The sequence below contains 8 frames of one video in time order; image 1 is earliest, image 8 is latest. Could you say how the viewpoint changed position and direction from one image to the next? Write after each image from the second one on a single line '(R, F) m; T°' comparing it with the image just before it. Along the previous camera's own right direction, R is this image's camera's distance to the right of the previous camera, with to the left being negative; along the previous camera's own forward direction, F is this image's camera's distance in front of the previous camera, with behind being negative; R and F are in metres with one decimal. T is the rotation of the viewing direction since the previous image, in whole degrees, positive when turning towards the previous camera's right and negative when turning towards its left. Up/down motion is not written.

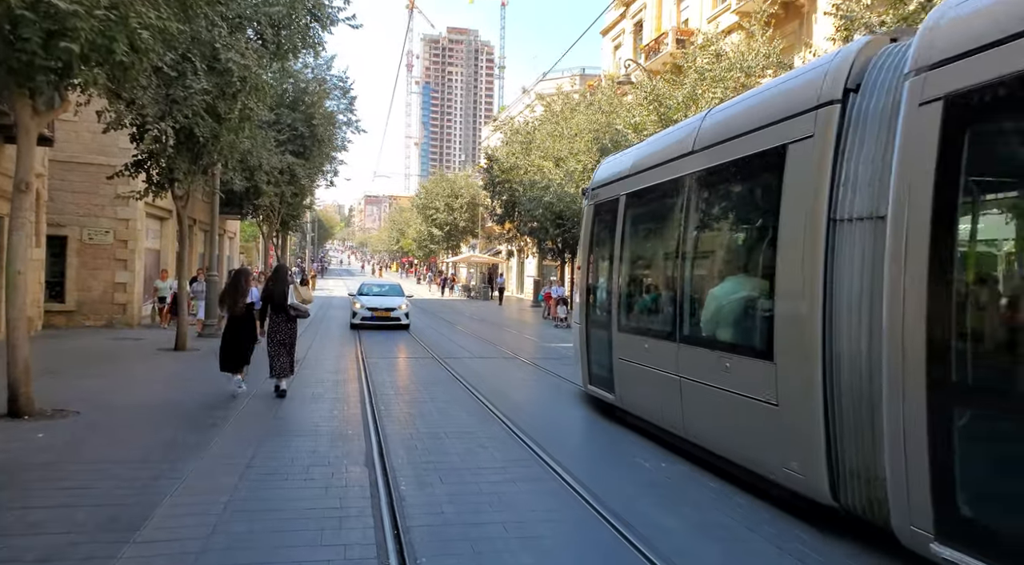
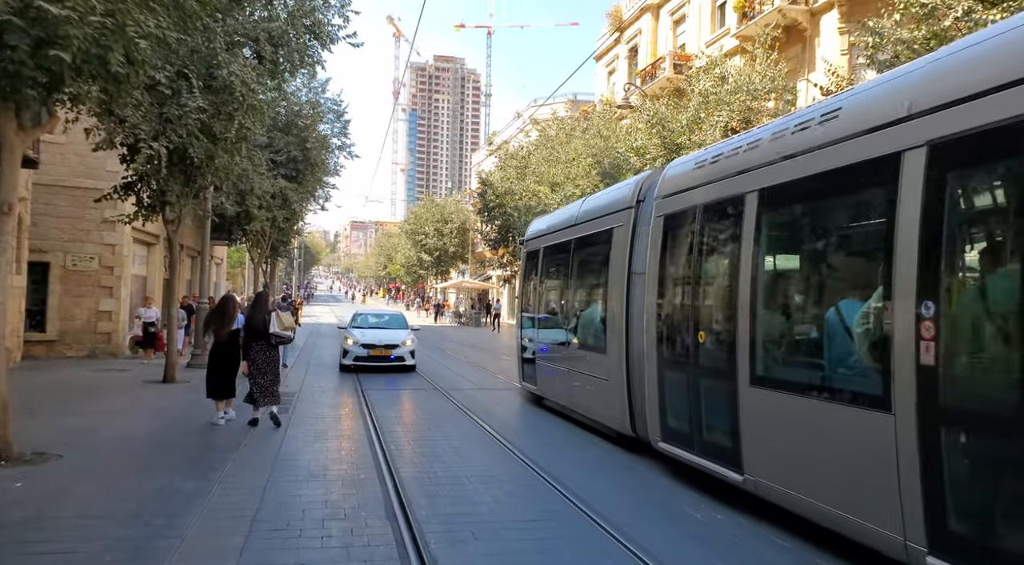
(-0.4, +0.6) m; +1°
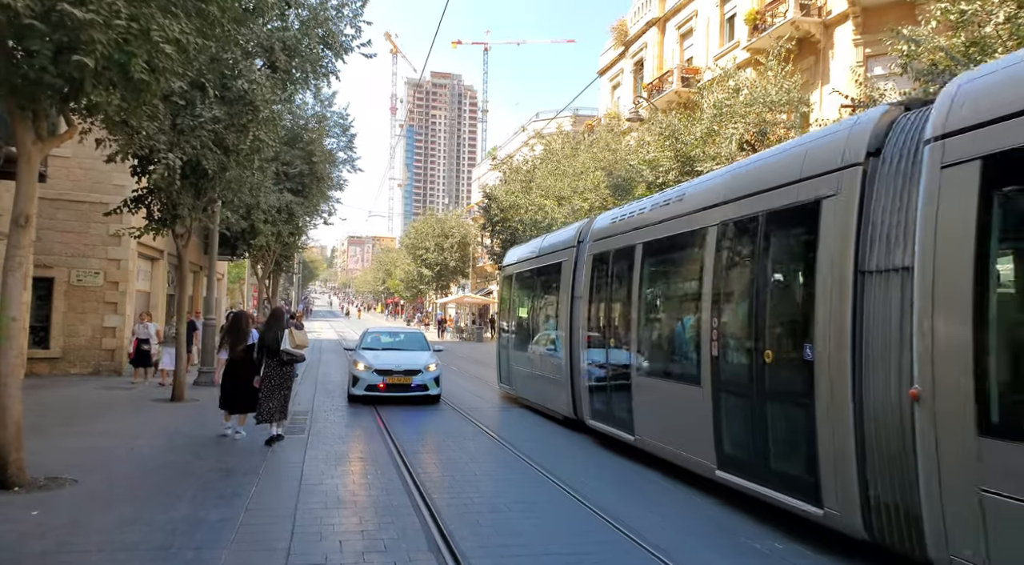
(-0.4, +0.3) m; 0°
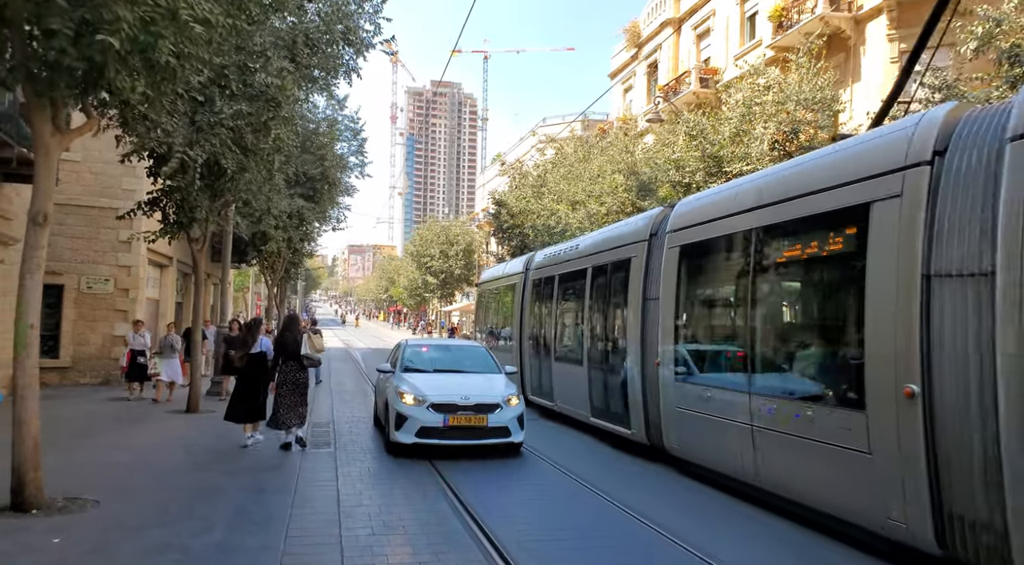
(-0.5, +0.6) m; 0°
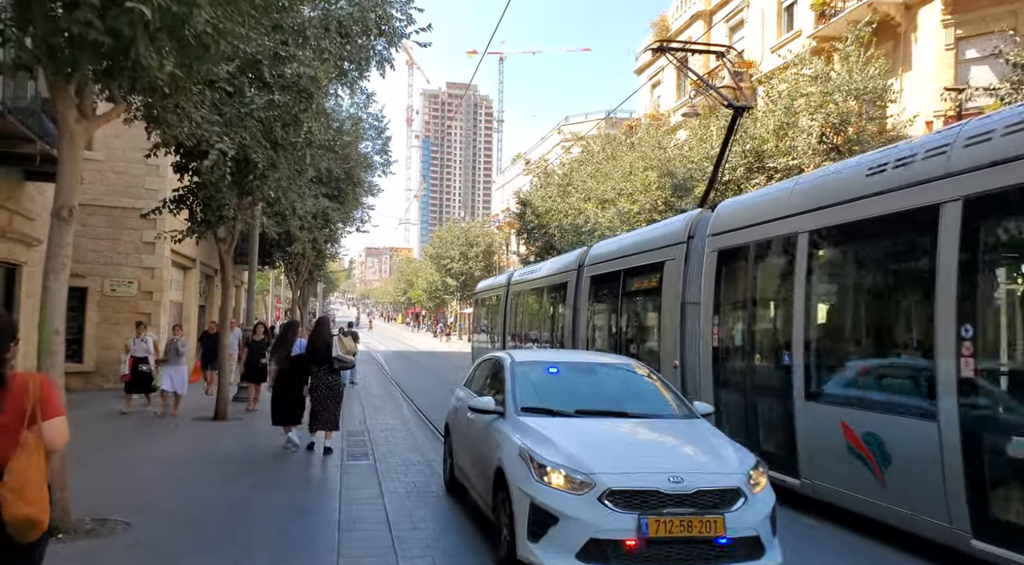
(-0.4, +0.7) m; -1°
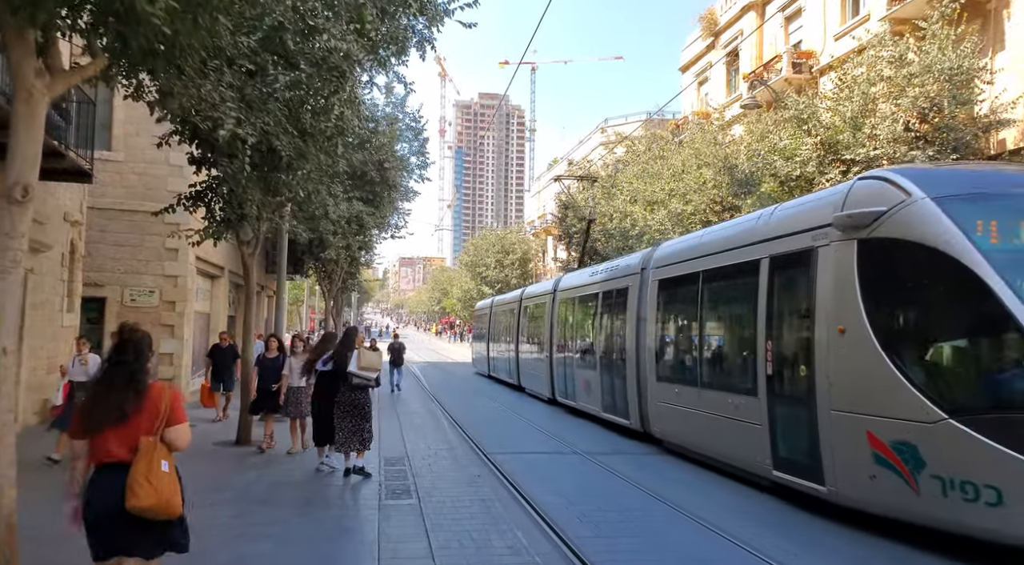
(-0.4, +1.4) m; -3°
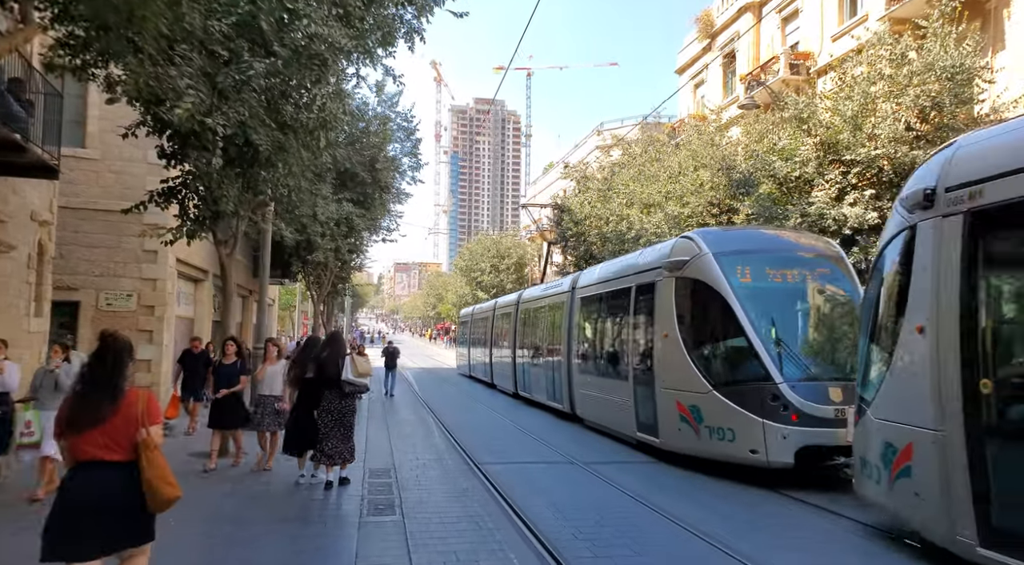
(+0.1, +0.5) m; 0°
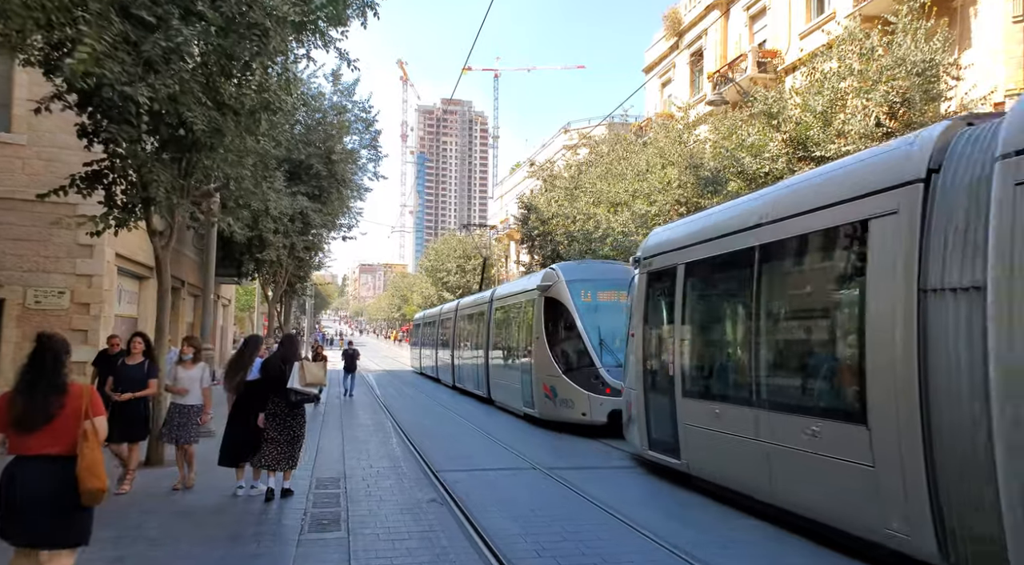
(+0.1, +0.6) m; +3°
